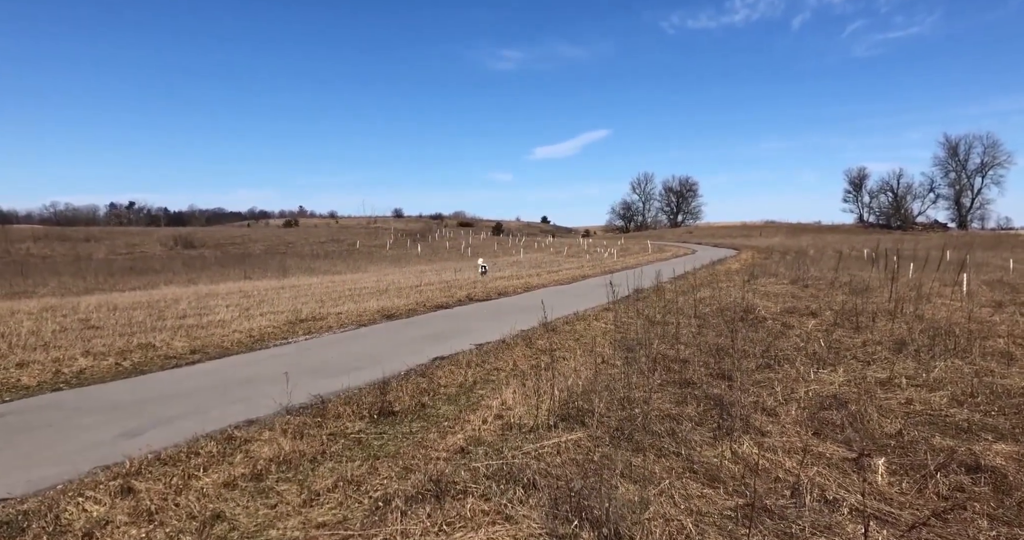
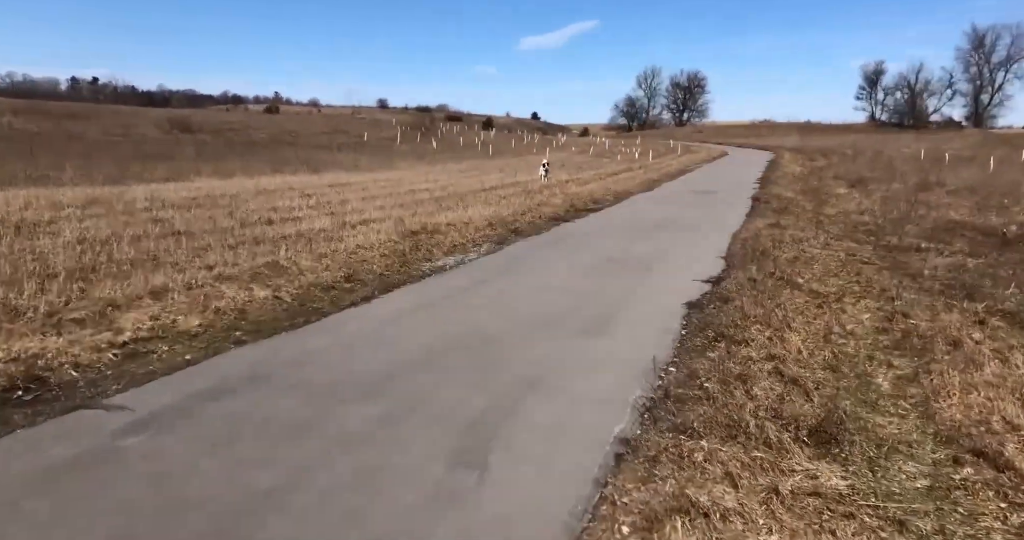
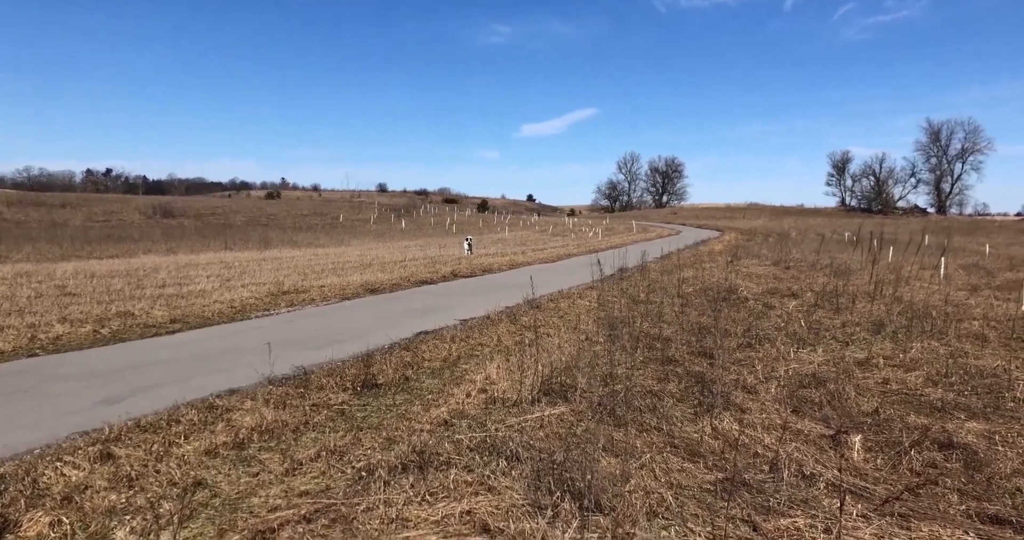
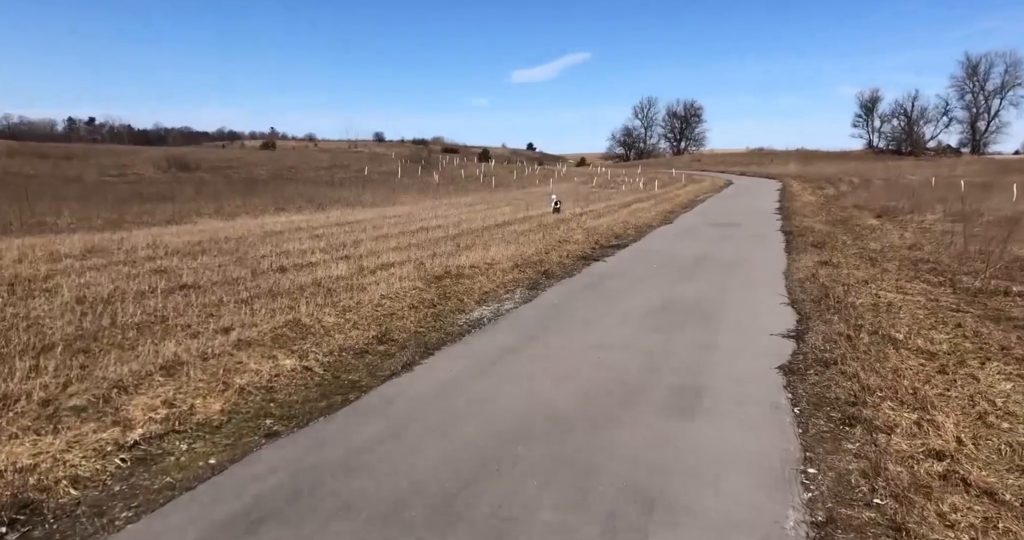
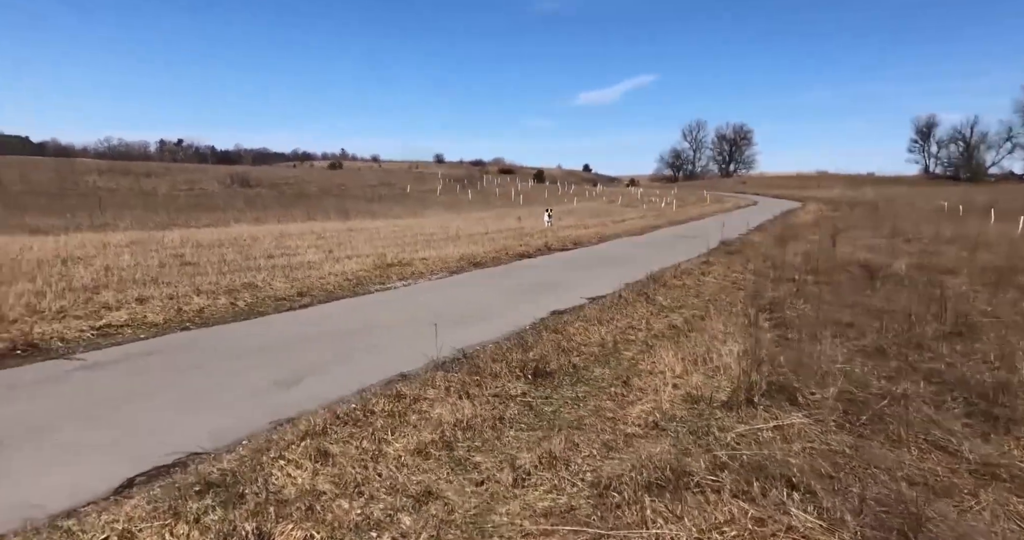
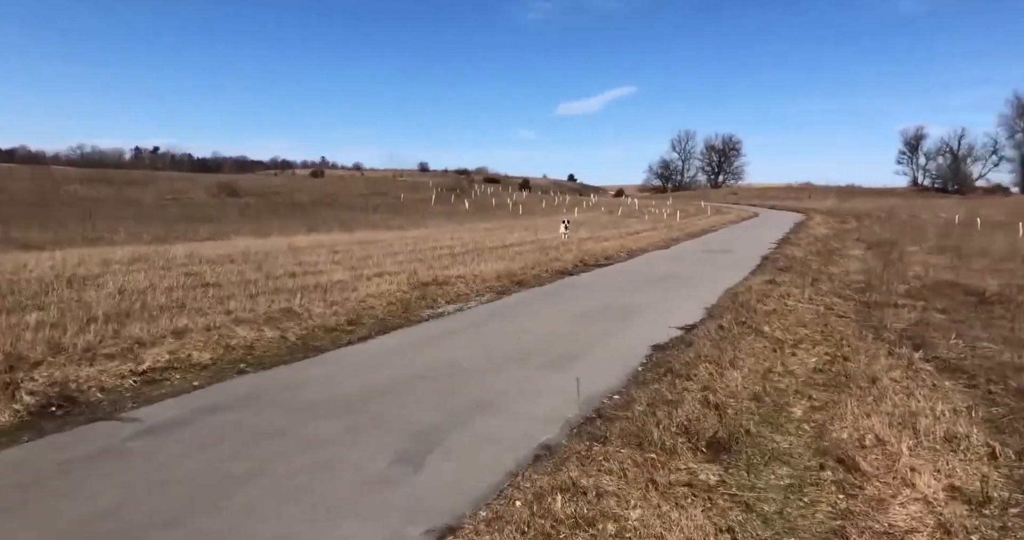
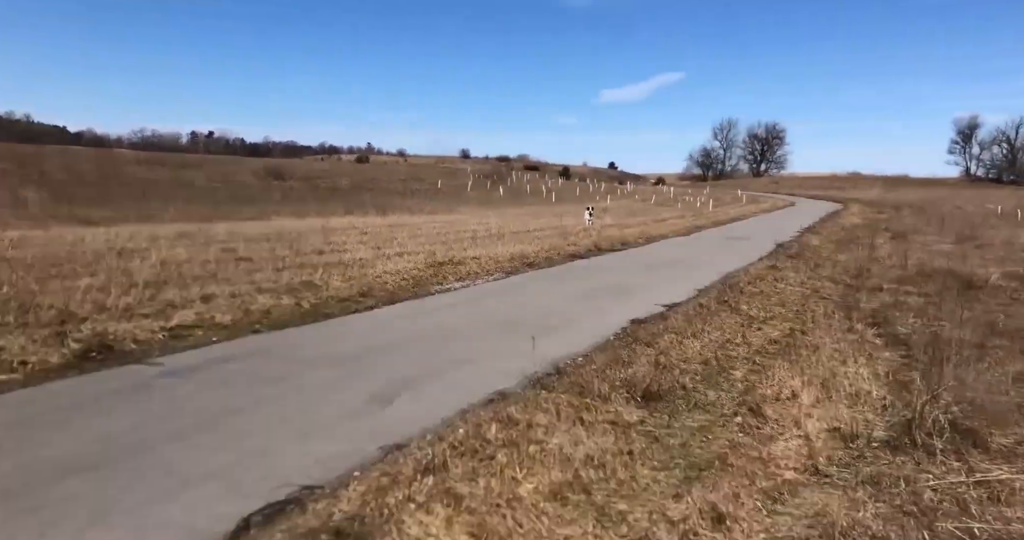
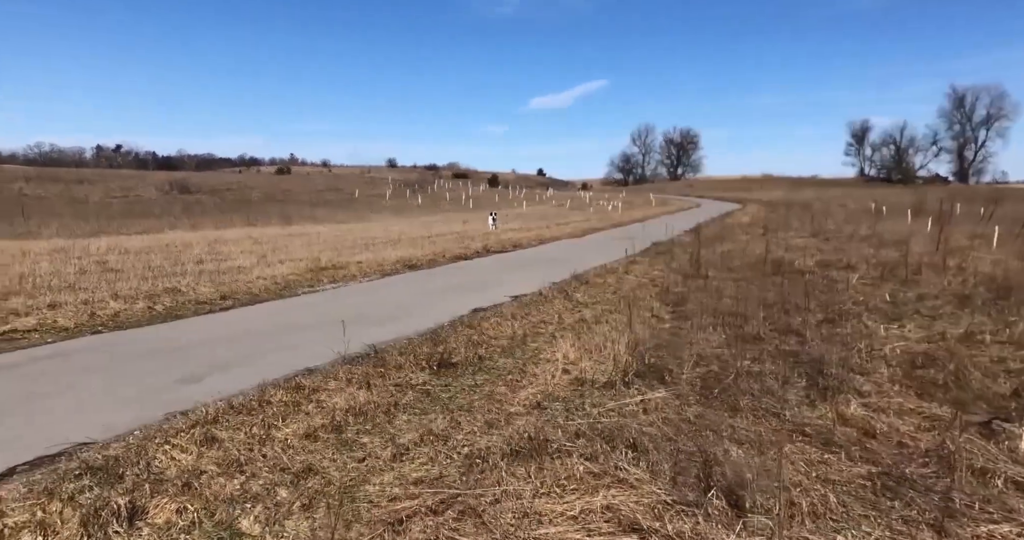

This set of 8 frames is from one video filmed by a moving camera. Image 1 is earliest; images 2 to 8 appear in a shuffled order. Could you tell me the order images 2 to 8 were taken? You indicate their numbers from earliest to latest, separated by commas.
3, 8, 5, 7, 6, 2, 4
